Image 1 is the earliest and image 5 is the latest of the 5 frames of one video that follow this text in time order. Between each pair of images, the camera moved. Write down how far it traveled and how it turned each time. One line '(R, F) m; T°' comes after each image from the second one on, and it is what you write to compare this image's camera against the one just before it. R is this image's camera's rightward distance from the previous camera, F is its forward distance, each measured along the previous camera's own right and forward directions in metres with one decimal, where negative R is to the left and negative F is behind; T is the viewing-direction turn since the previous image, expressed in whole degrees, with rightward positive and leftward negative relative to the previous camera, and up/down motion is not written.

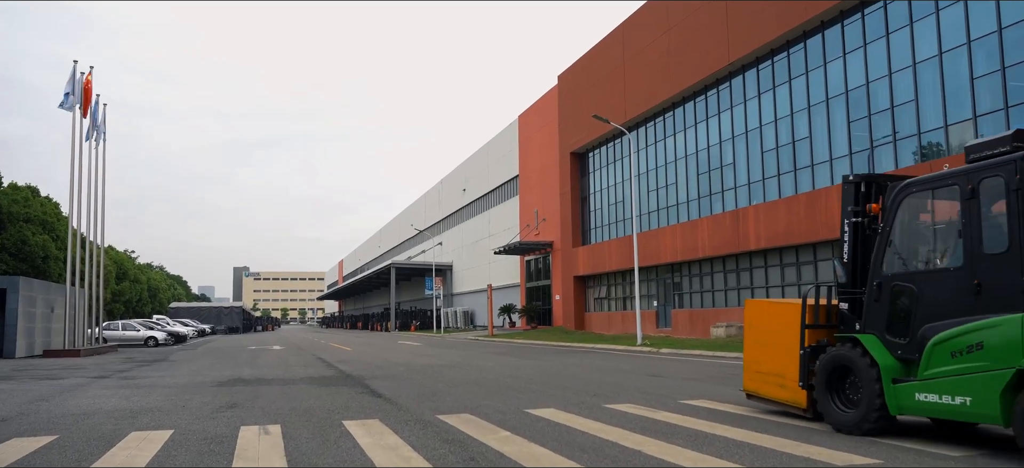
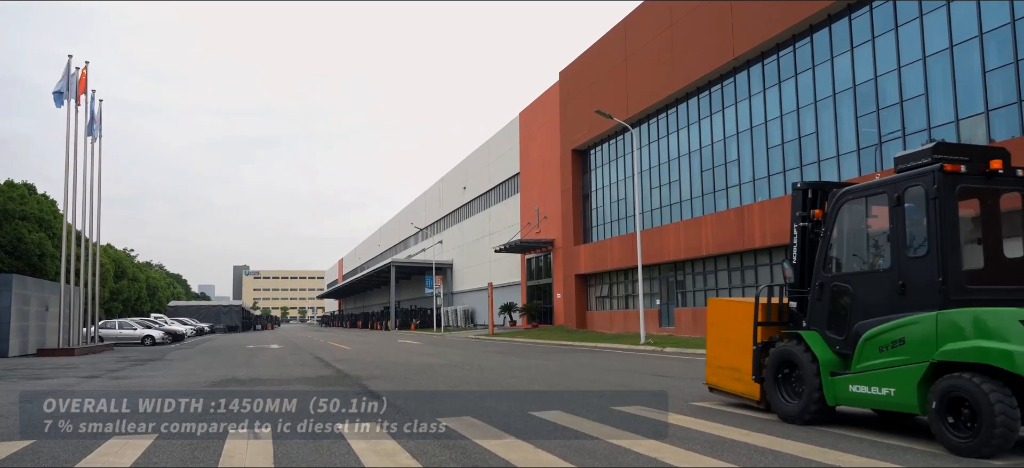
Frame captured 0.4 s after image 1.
(0.0, +0.4) m; 0°
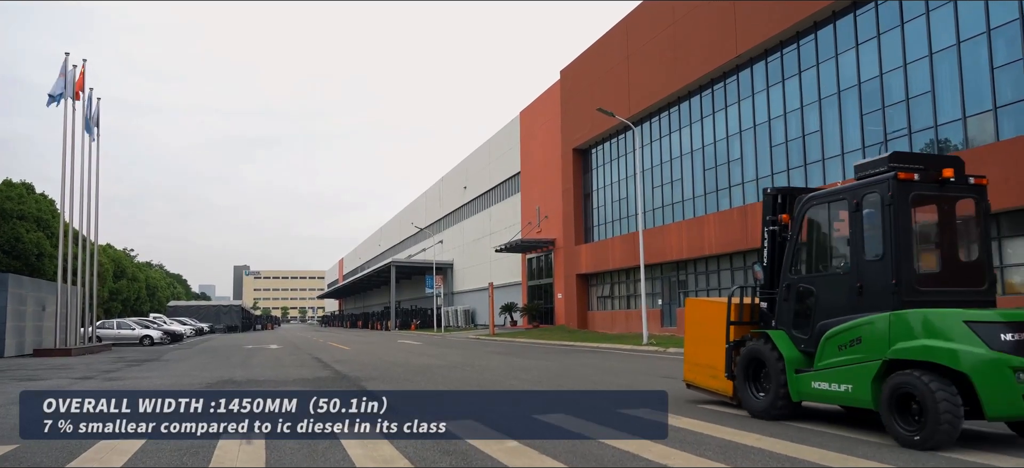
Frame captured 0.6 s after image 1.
(0.0, +0.2) m; 0°
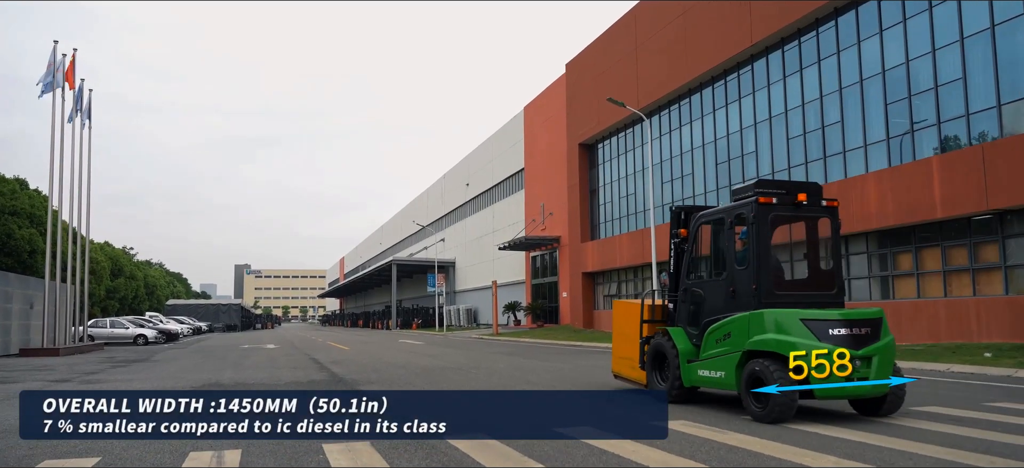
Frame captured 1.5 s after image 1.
(-0.2, +1.0) m; 0°
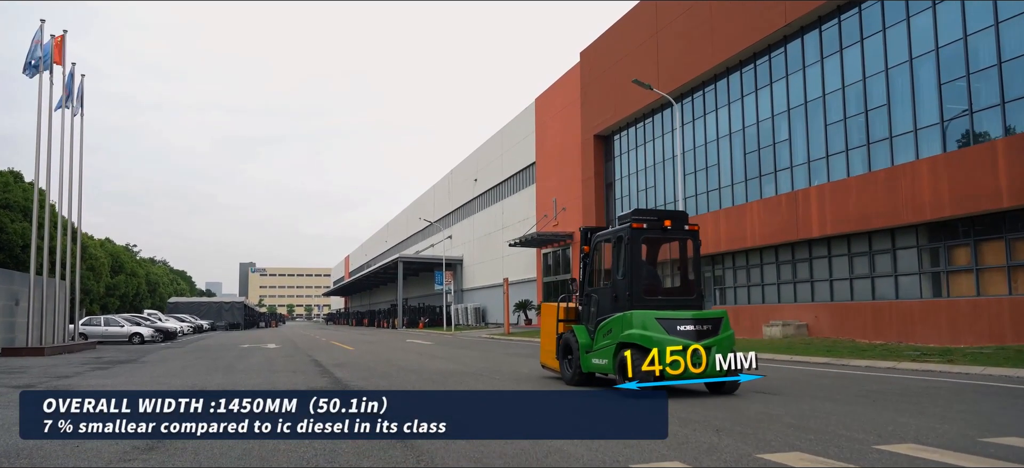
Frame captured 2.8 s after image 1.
(-0.4, +1.6) m; 0°
